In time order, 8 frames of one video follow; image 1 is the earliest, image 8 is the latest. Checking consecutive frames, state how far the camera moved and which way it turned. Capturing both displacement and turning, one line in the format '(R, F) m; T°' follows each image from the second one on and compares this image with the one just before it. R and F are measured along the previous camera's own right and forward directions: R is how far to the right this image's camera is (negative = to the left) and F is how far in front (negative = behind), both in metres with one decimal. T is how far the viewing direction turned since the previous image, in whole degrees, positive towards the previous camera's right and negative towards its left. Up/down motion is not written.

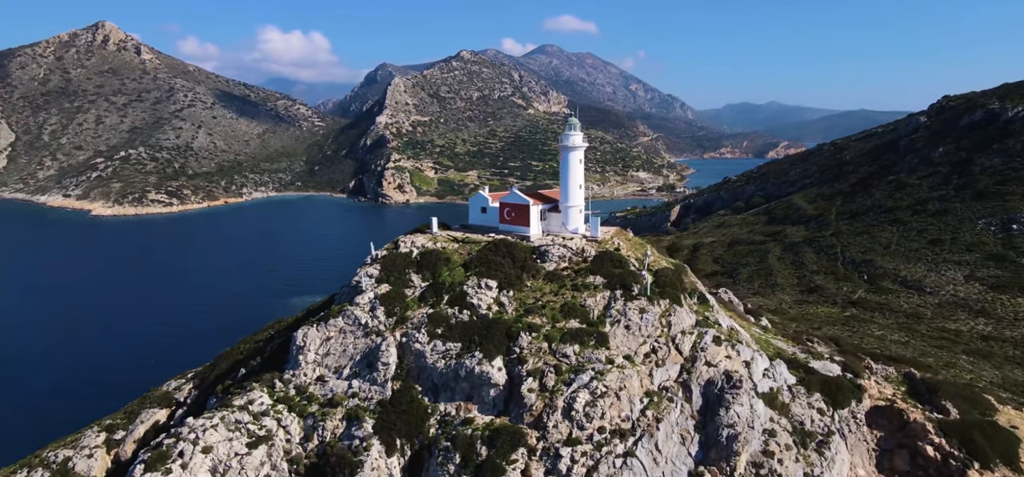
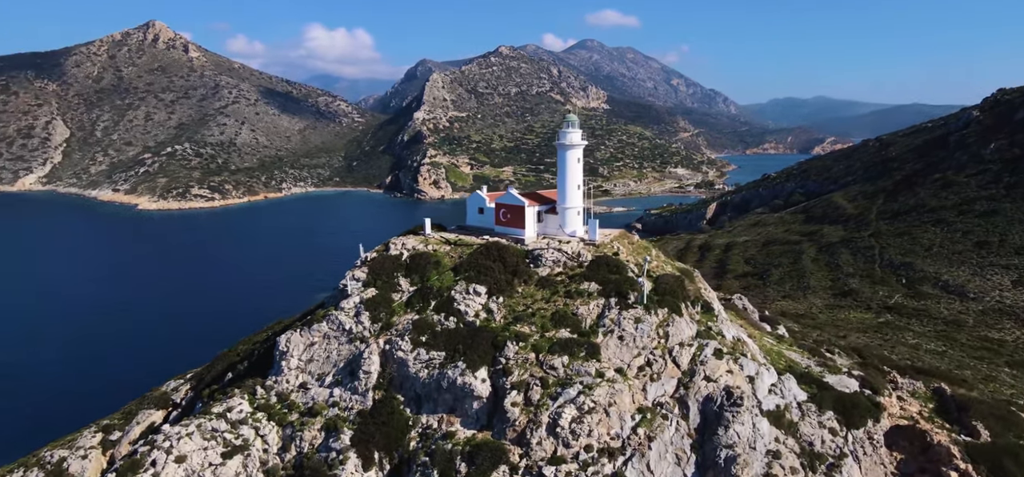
(+1.9, +1.3) m; -3°
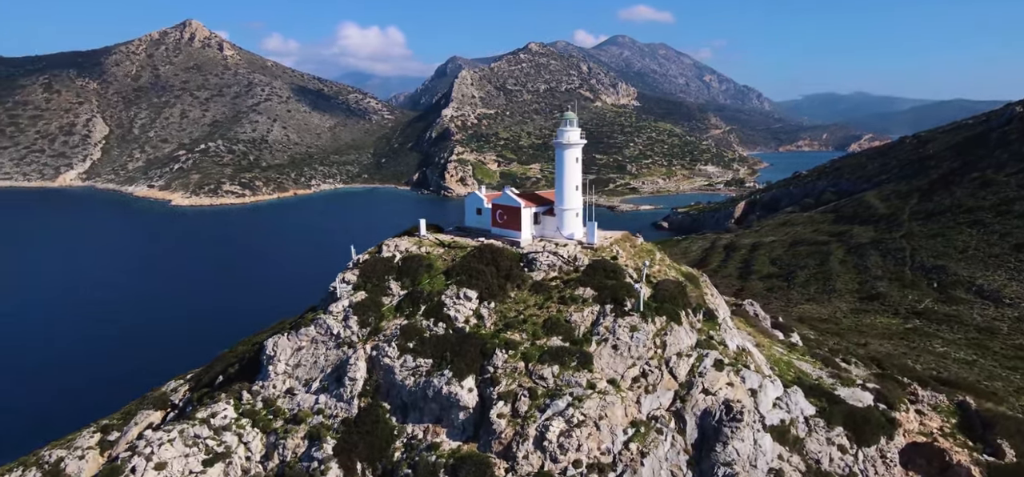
(+1.4, +1.0) m; -2°
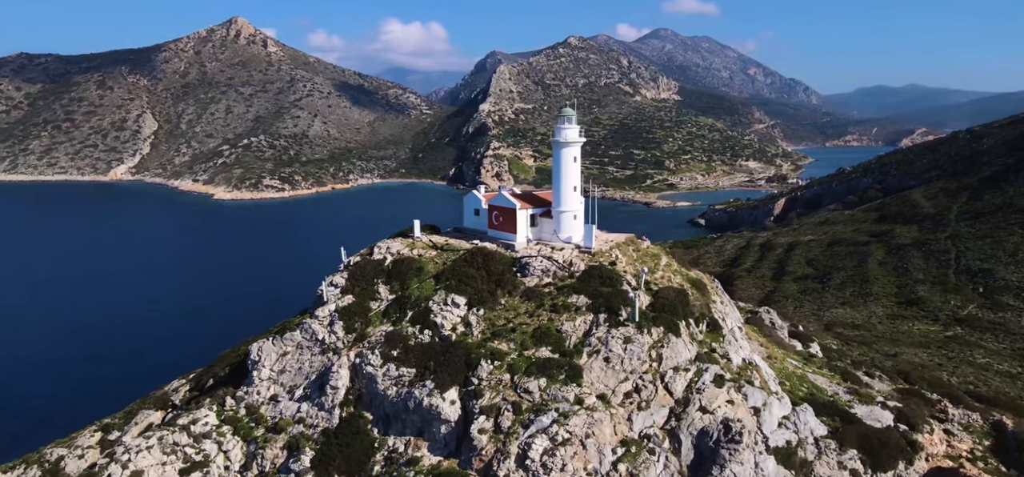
(+1.7, +1.2) m; -3°
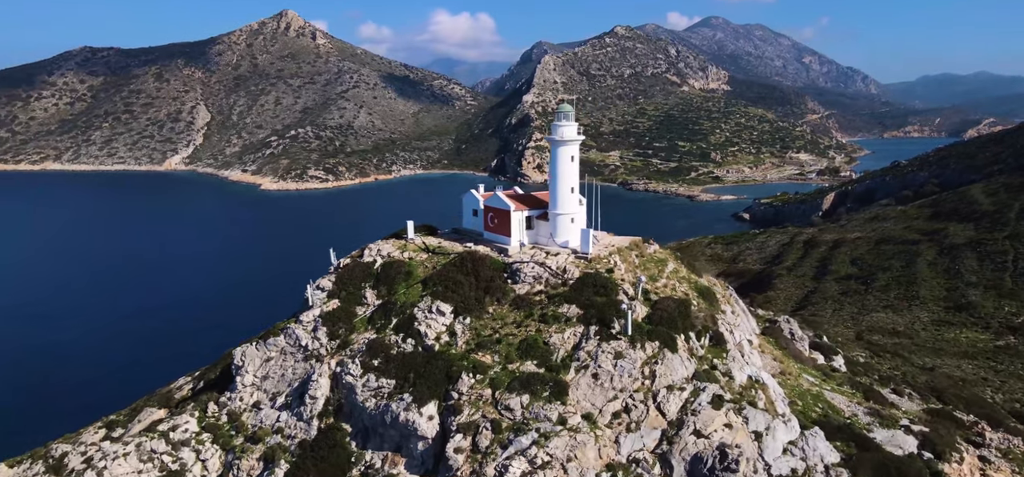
(+1.9, +1.4) m; -4°
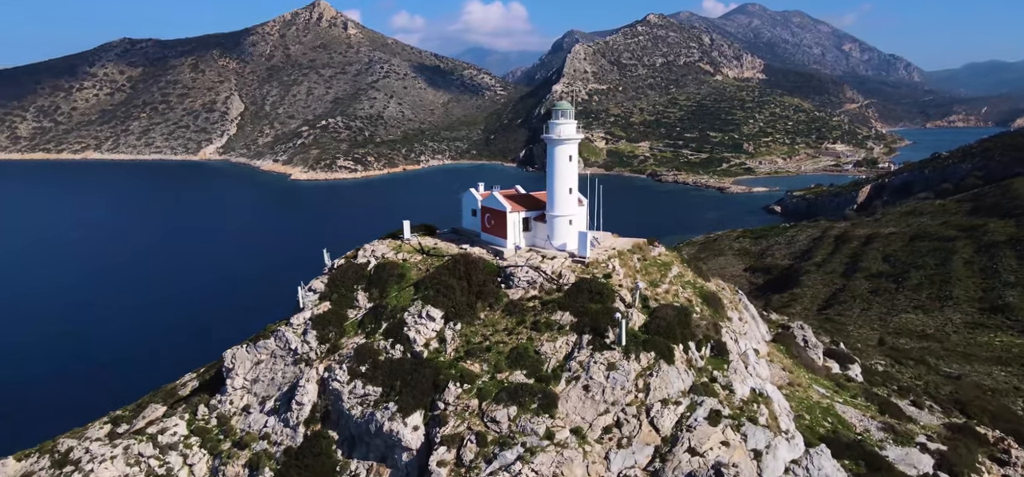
(+1.2, +0.9) m; -2°
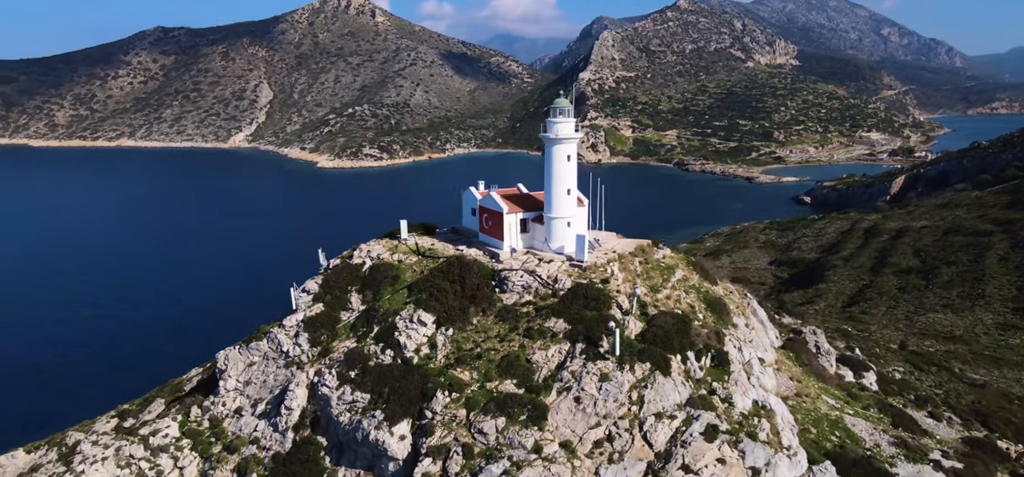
(+1.1, +0.8) m; -2°
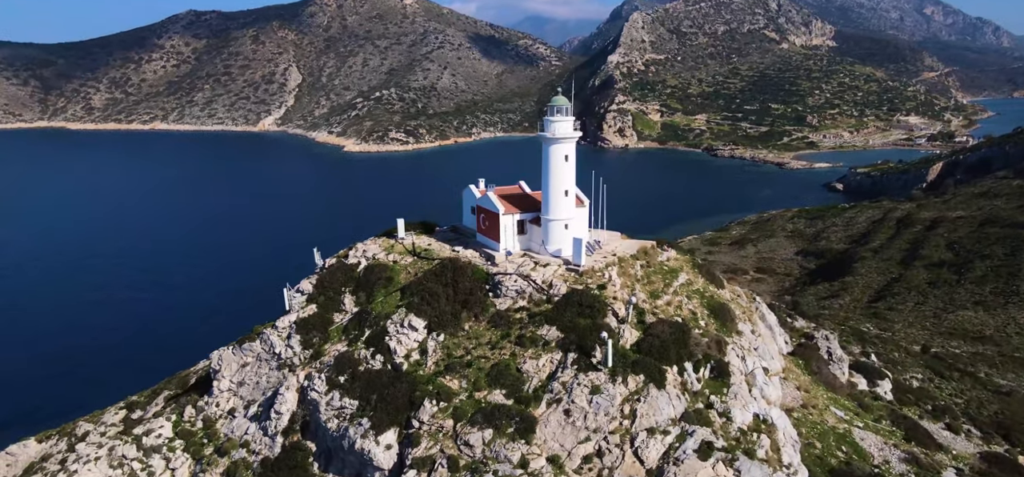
(+1.1, +0.7) m; -2°
